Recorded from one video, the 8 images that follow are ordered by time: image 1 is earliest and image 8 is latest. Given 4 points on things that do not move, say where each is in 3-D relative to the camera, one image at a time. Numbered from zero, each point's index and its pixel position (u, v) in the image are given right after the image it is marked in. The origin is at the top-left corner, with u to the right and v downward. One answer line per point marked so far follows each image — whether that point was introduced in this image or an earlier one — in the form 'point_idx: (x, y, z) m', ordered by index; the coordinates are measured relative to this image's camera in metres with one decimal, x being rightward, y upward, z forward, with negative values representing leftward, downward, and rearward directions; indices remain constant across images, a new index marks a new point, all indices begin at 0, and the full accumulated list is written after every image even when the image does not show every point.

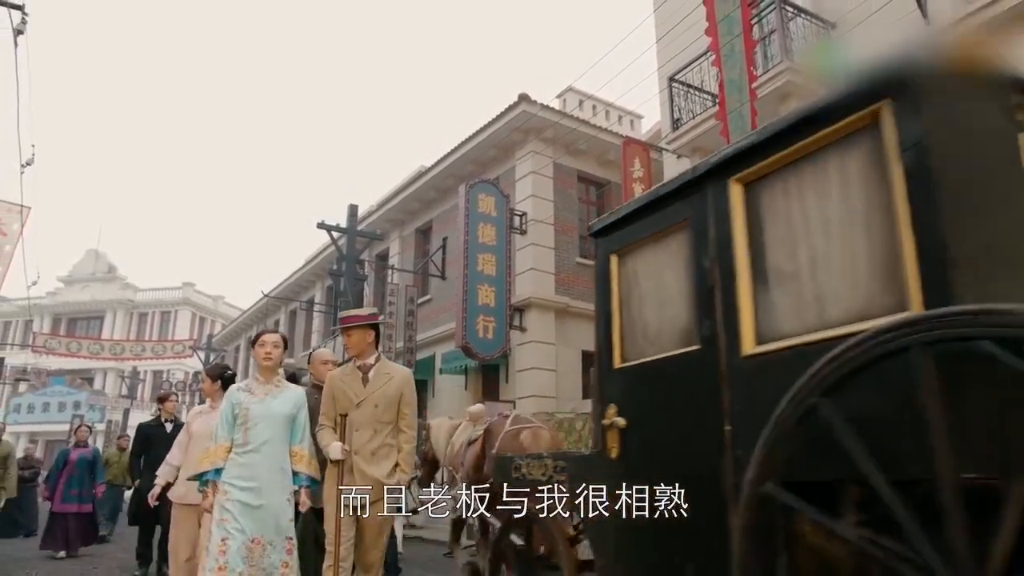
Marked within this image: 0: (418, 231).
0: (-2.0, +1.2, +15.1) m
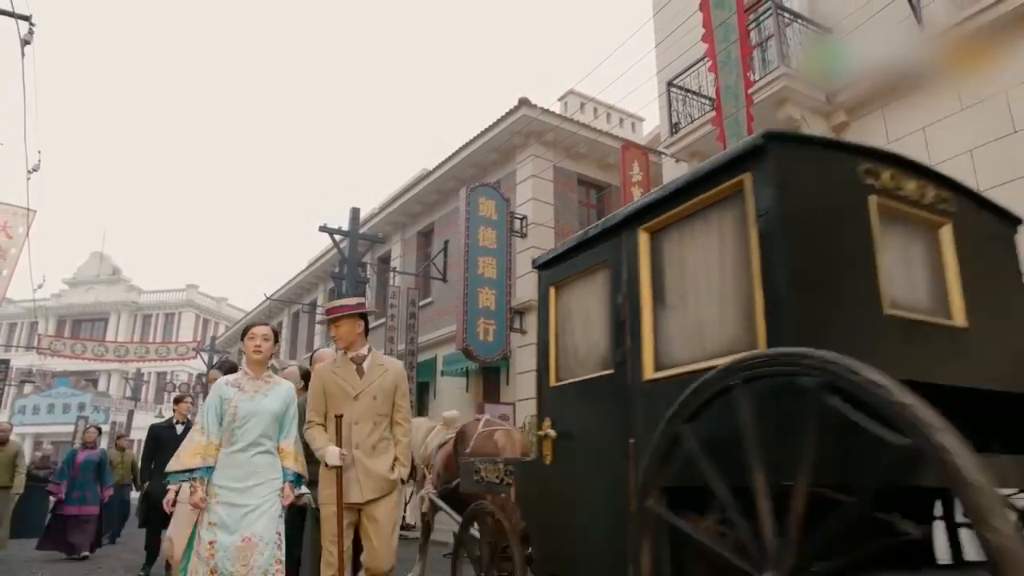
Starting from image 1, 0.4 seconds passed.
0: (-2.0, +1.1, +15.2) m
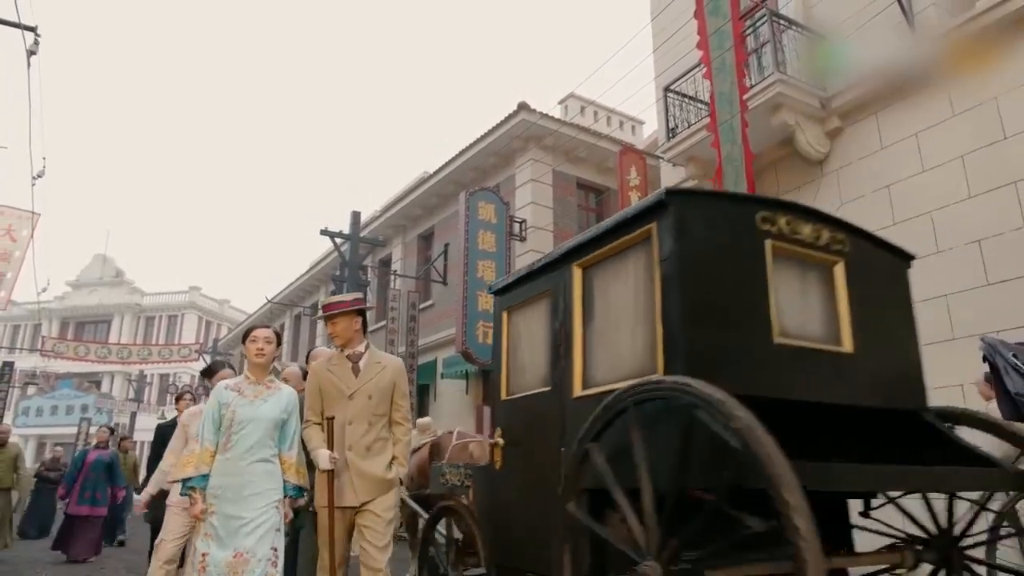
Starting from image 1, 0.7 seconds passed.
0: (-2.0, +1.1, +15.3) m
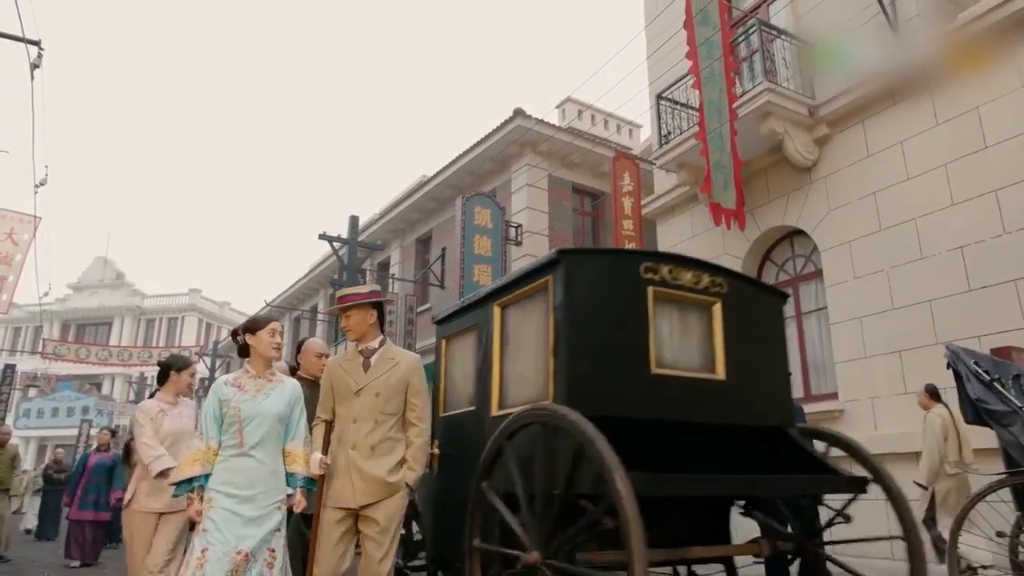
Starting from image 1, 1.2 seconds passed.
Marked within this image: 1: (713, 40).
0: (-2.0, +1.0, +15.4) m
1: (+2.1, +2.6, +7.7) m
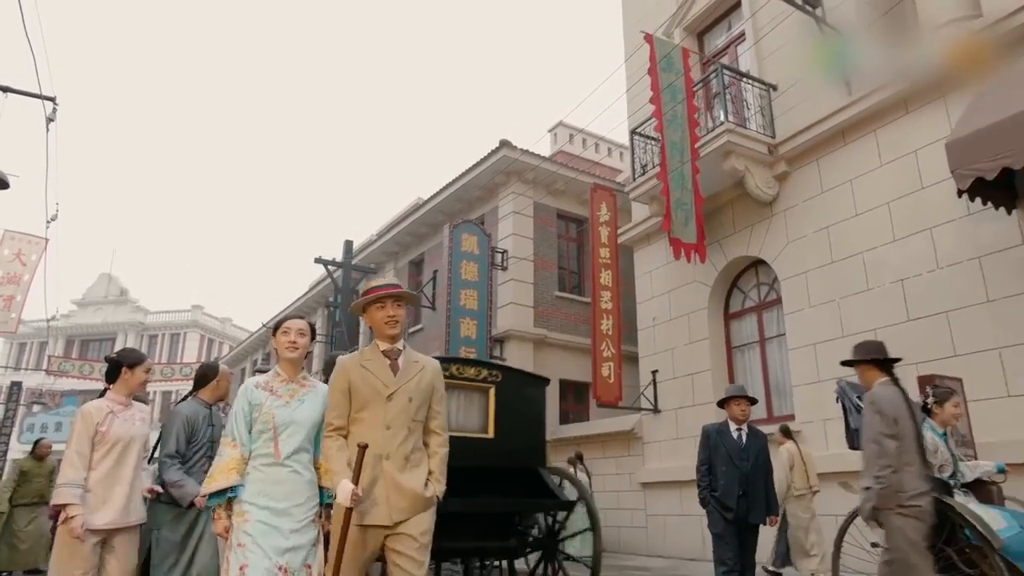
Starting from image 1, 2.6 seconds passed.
0: (-2.3, +0.5, +16.0) m
1: (+1.9, +2.3, +8.3) m
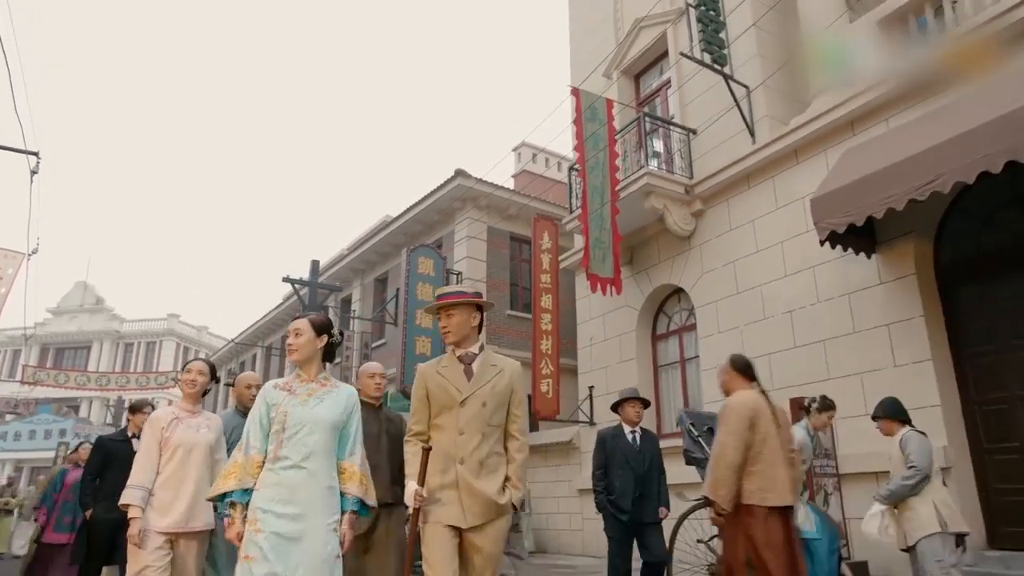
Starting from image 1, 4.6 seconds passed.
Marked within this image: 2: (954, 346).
0: (-3.2, +0.2, +16.9) m
1: (+1.1, +2.0, +9.2) m
2: (+4.2, -0.5, +6.9) m
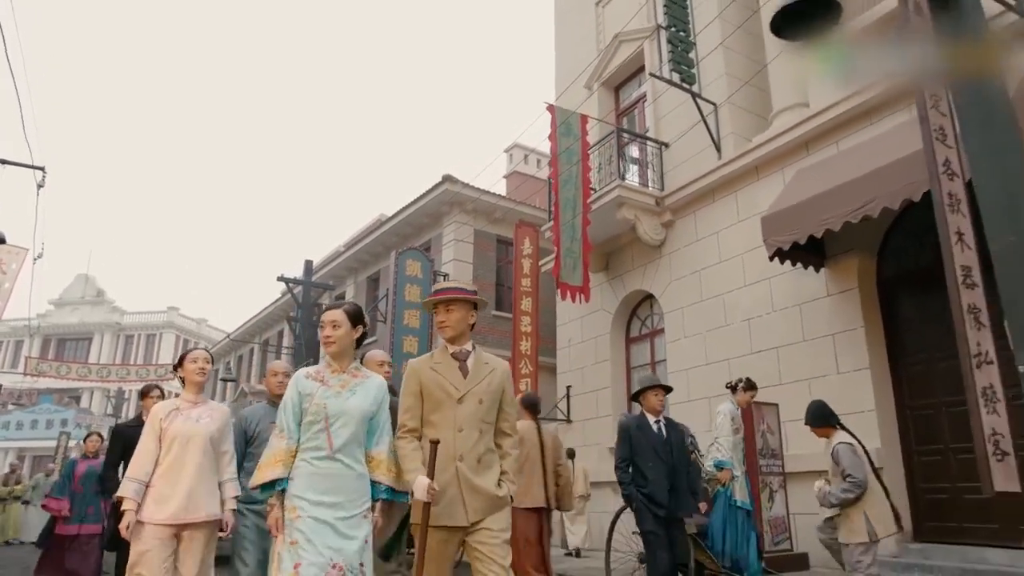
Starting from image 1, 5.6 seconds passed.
0: (-3.5, +0.2, +17.4) m
1: (+0.8, +1.9, +9.7) m
2: (+3.9, -0.7, +7.4) m
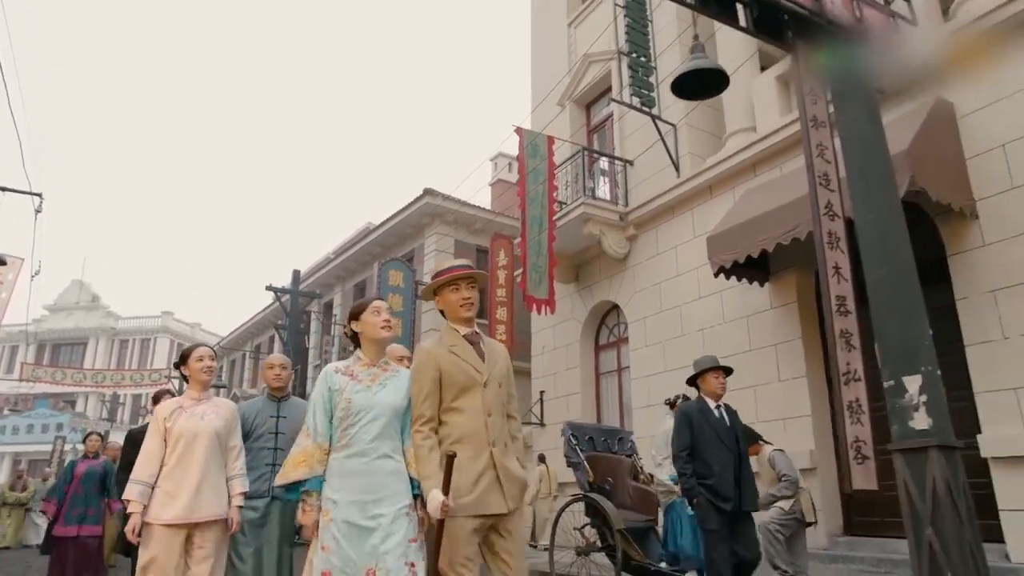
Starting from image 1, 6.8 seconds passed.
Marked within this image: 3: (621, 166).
0: (-4.0, 0.0, +18.0) m
1: (+0.4, +1.7, +10.3) m
2: (+3.5, -0.8, +8.0) m
3: (+1.6, +2.0, +11.5) m
